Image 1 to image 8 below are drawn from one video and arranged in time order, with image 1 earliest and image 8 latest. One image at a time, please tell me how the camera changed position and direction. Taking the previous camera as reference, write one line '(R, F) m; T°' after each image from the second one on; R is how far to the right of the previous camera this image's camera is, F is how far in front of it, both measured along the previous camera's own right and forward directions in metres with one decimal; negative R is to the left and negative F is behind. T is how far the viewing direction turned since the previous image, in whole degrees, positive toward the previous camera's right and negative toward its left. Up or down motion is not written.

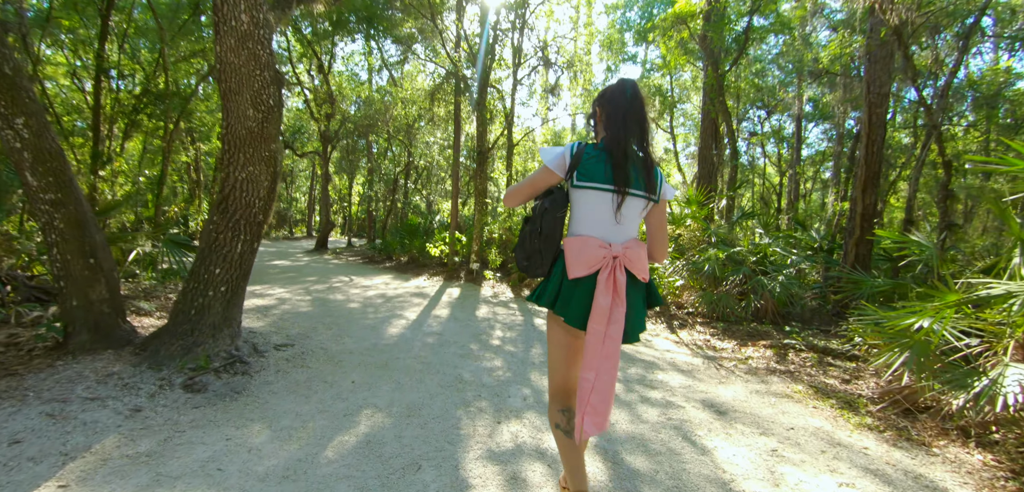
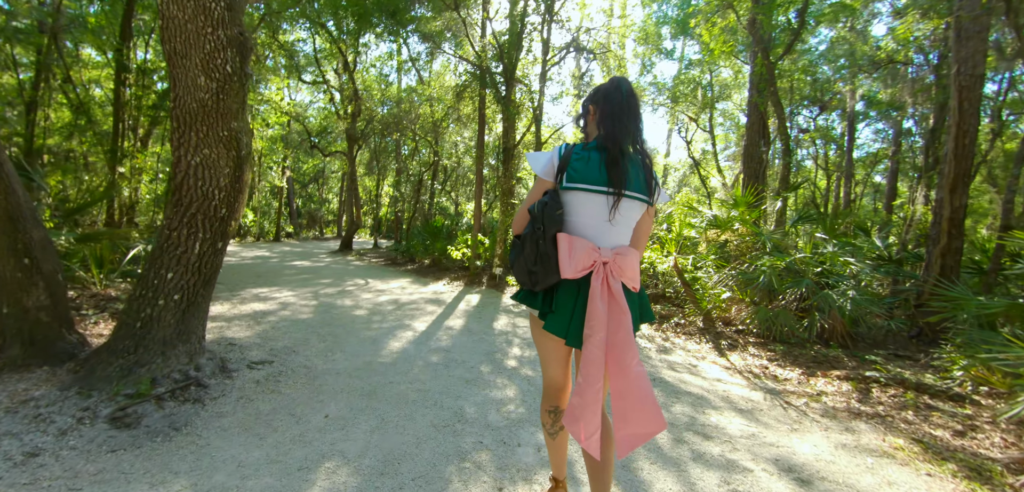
(+0.1, +0.6) m; -4°
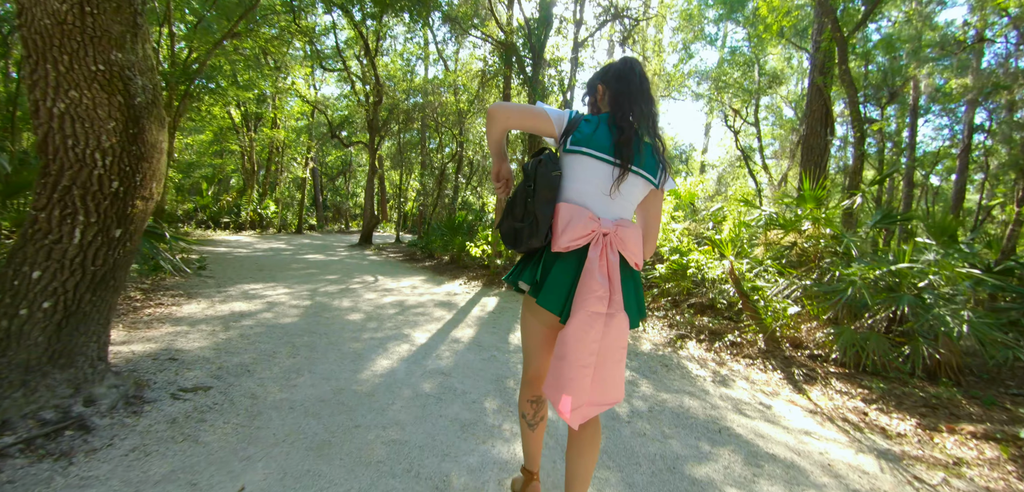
(+0.1, +0.8) m; -4°
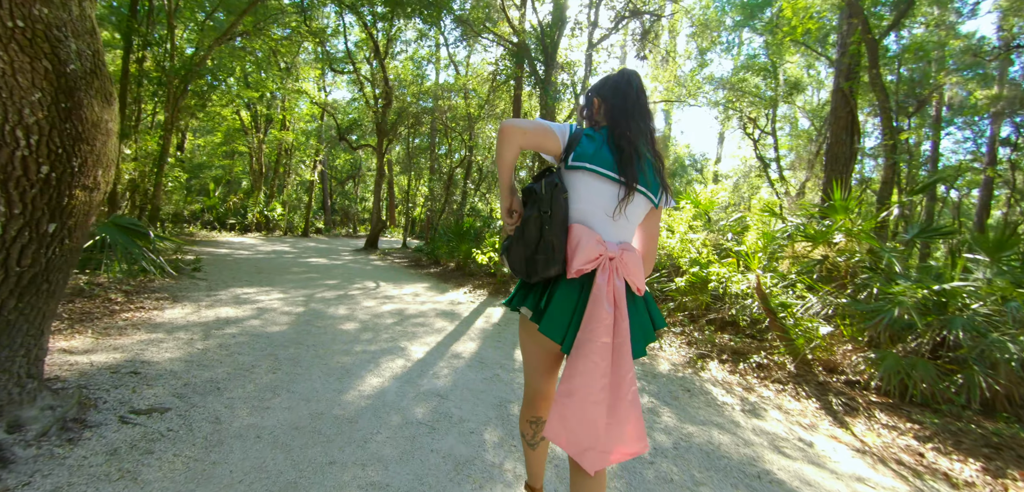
(0.0, +0.3) m; -1°
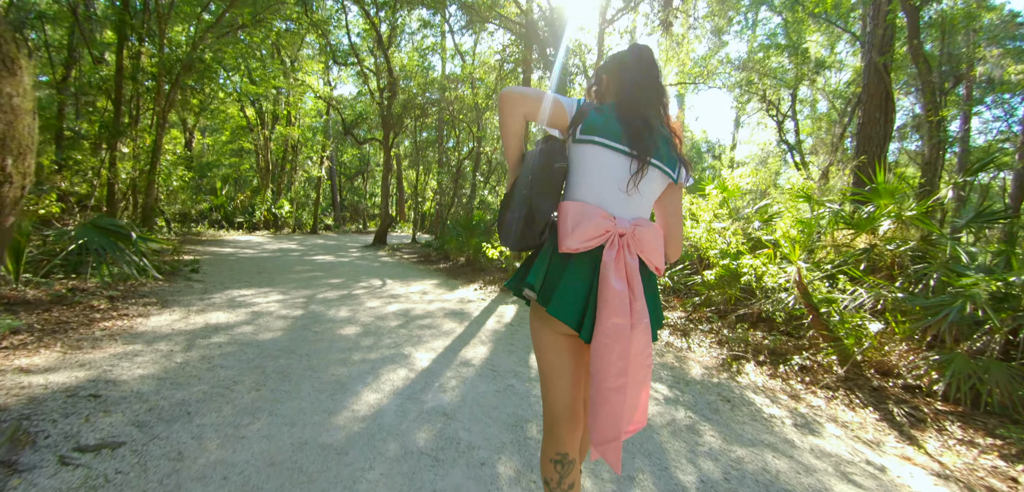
(0.0, +0.4) m; -1°
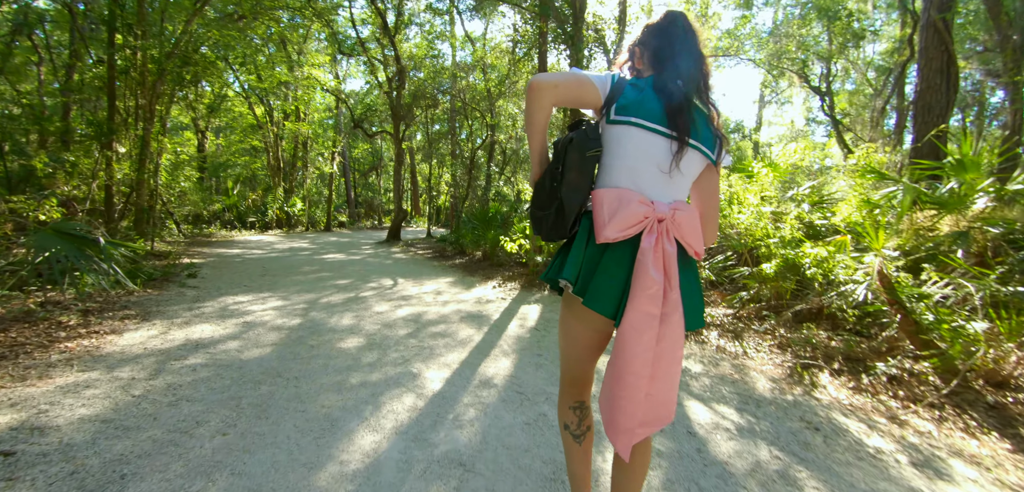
(-0.1, +0.6) m; -2°
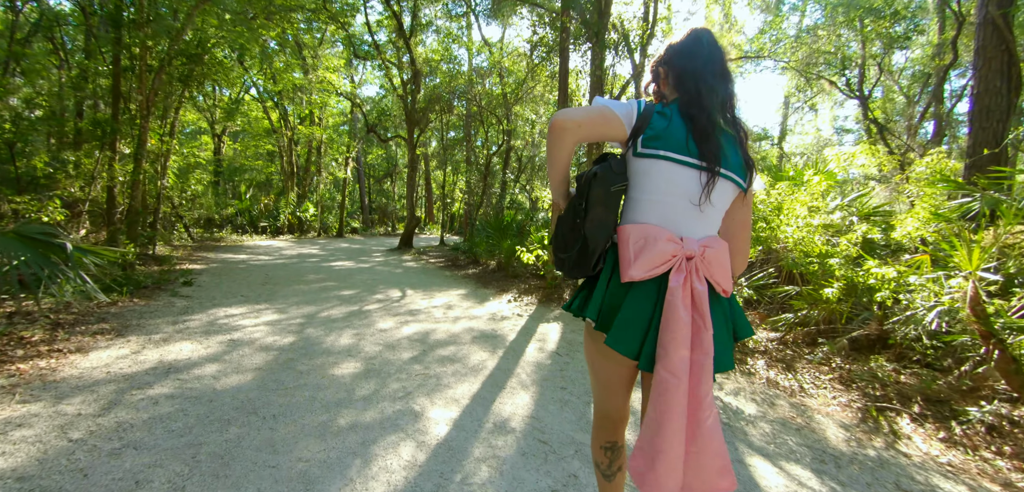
(-0.1, +0.4) m; -2°
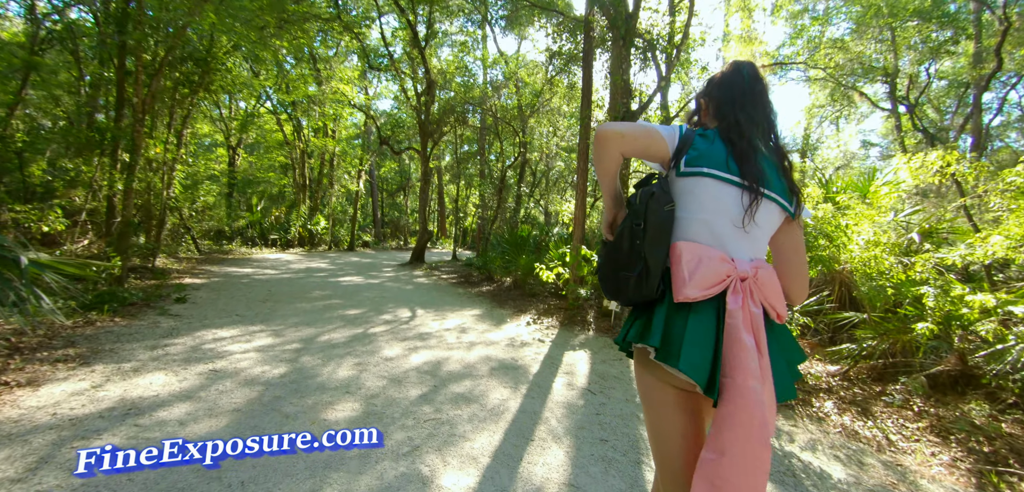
(-0.1, +0.5) m; -2°
